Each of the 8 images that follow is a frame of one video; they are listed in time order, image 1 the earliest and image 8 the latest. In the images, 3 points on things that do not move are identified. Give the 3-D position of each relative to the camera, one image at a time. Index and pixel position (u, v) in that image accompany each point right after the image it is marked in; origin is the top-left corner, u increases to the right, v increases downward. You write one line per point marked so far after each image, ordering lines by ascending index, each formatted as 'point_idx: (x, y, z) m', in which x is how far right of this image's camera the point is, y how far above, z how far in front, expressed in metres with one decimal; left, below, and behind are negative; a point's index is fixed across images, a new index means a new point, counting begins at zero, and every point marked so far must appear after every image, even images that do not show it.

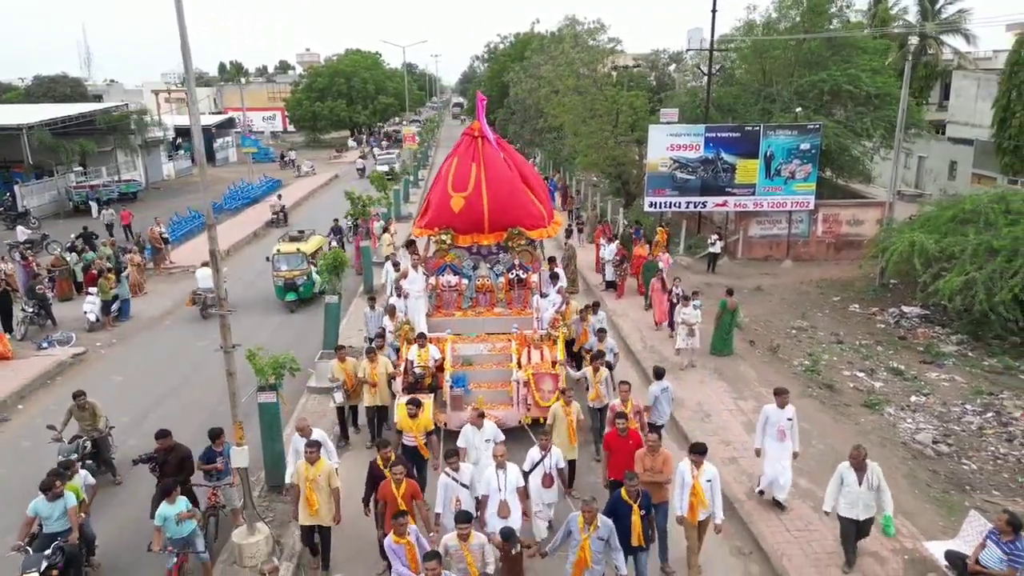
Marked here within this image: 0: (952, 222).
0: (+10.5, +1.6, +17.0) m
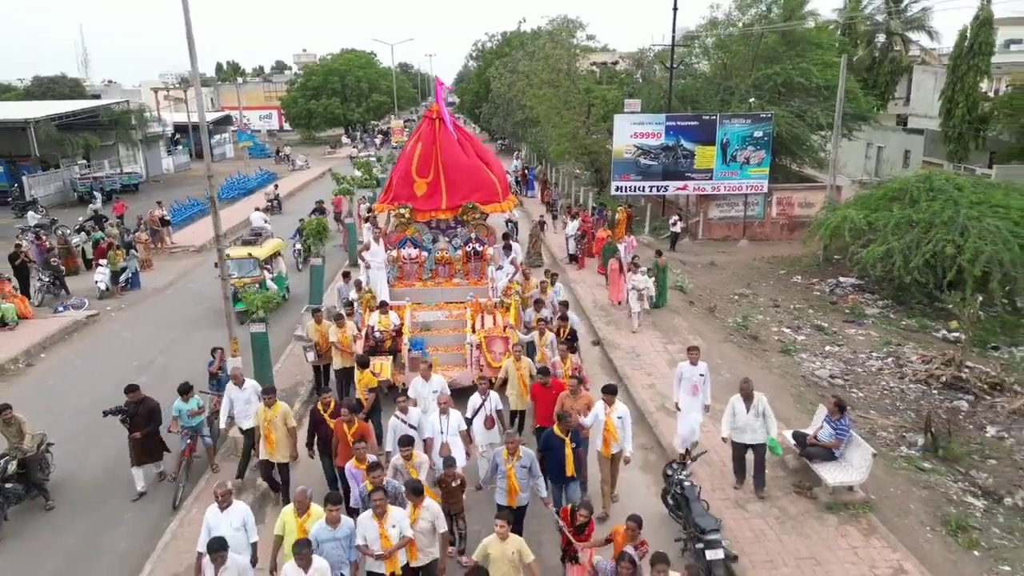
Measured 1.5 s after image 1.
0: (+9.7, +2.3, +18.8) m
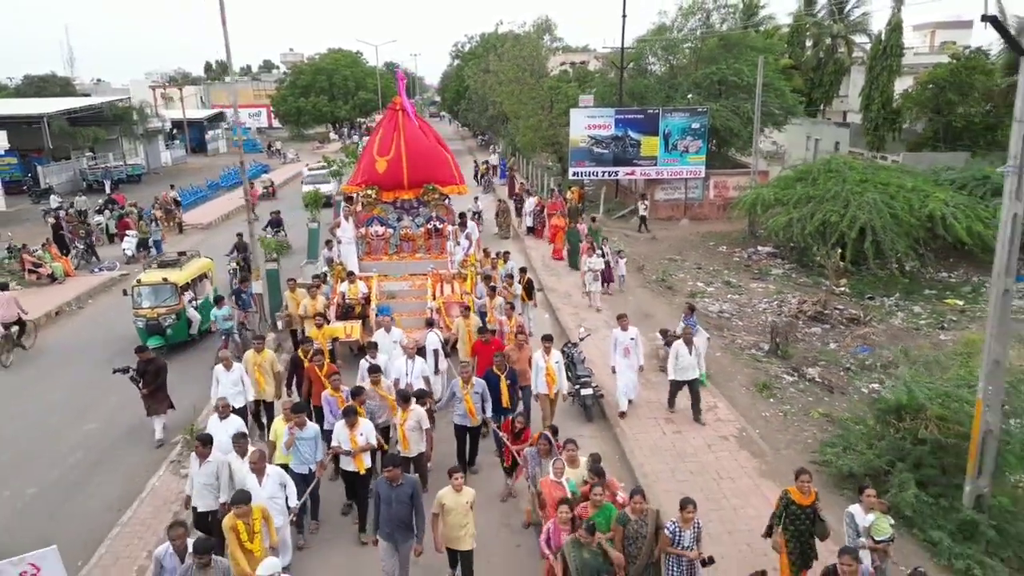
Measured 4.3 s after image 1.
0: (+8.7, +3.4, +22.2) m
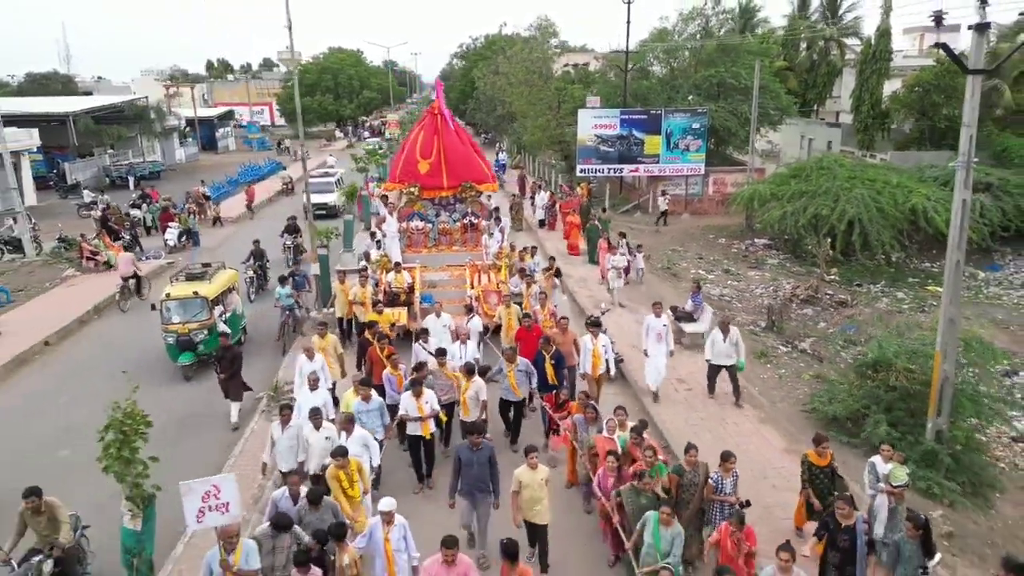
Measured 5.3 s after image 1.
0: (+9.1, +3.7, +23.9) m
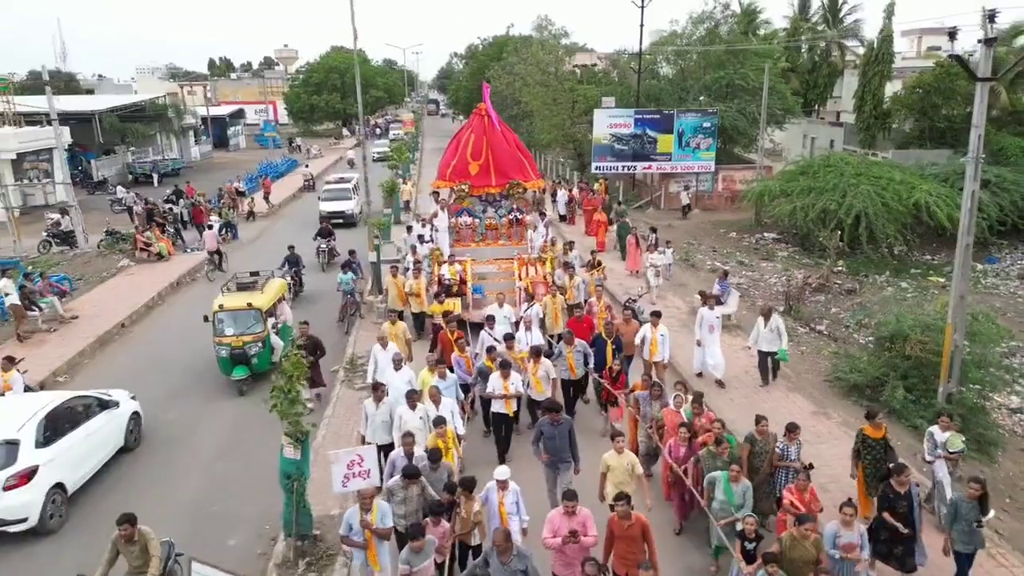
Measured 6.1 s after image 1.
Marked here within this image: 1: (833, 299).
0: (+9.9, +4.0, +25.1) m
1: (+8.0, -0.3, +18.0) m
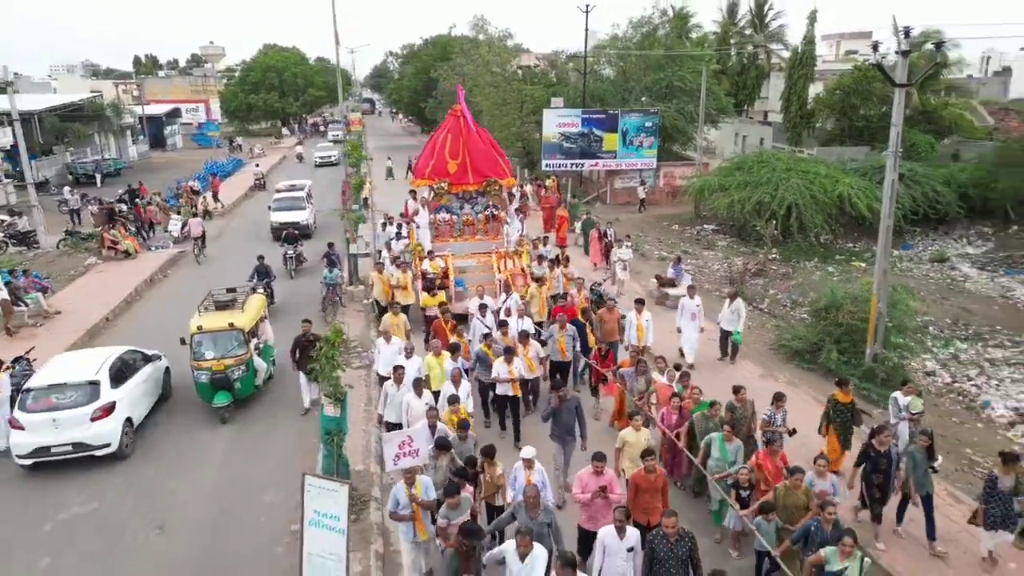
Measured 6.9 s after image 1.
0: (+8.3, +4.5, +27.0) m
1: (+7.1, +0.1, +19.8) m
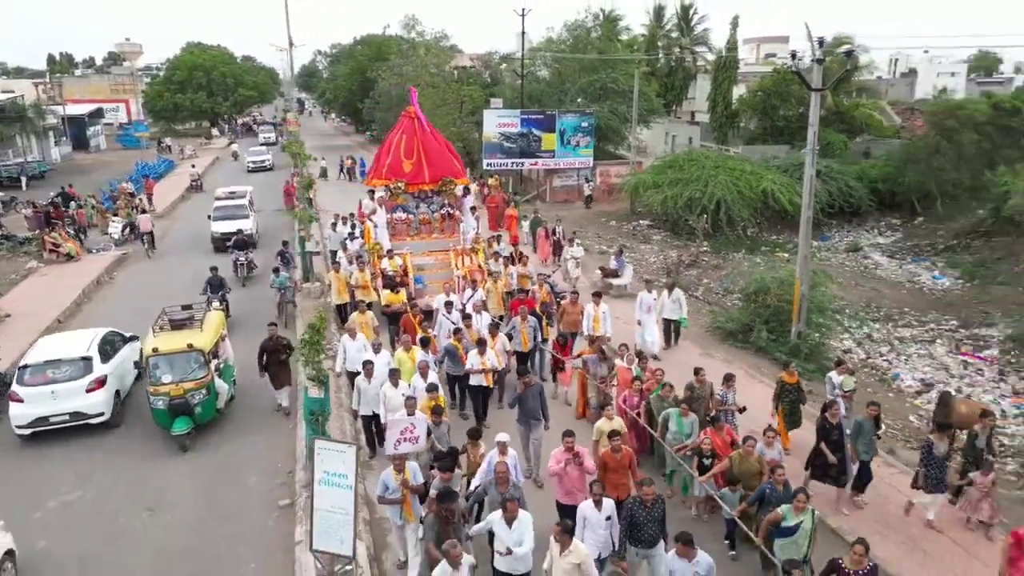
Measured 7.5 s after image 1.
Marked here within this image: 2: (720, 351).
0: (+6.1, +4.8, +28.5) m
1: (+5.6, +0.5, +21.1) m
2: (+3.8, -1.2, +13.5) m
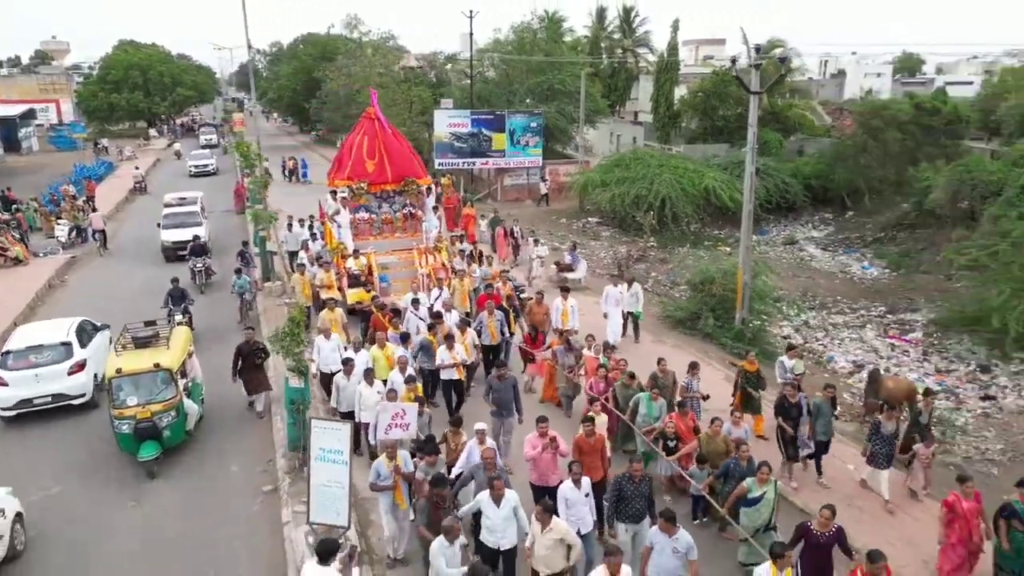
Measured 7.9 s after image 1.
0: (+4.1, +5.0, +29.4) m
1: (+4.3, +0.7, +22.1) m
2: (+3.1, -1.0, +14.4) m
